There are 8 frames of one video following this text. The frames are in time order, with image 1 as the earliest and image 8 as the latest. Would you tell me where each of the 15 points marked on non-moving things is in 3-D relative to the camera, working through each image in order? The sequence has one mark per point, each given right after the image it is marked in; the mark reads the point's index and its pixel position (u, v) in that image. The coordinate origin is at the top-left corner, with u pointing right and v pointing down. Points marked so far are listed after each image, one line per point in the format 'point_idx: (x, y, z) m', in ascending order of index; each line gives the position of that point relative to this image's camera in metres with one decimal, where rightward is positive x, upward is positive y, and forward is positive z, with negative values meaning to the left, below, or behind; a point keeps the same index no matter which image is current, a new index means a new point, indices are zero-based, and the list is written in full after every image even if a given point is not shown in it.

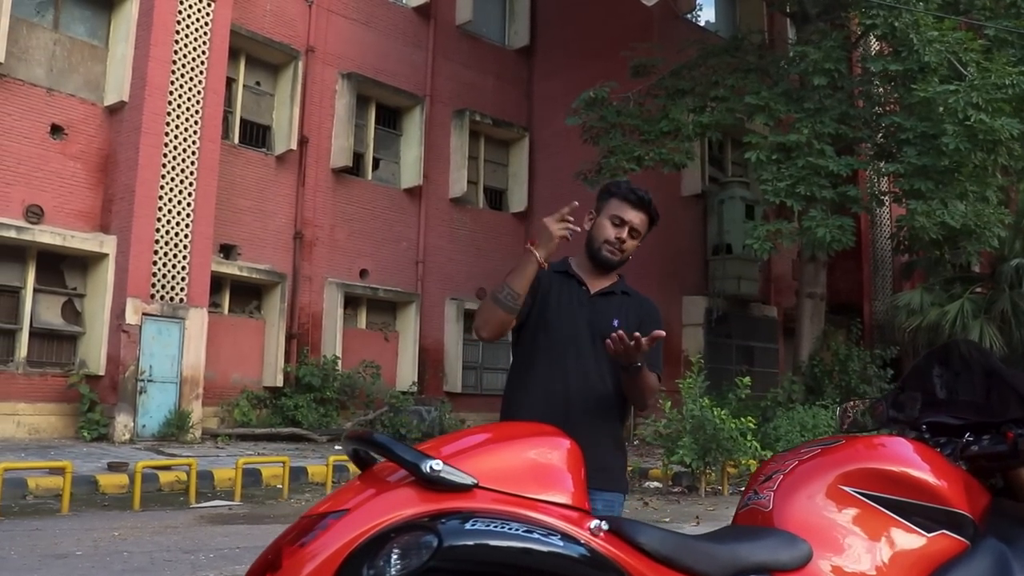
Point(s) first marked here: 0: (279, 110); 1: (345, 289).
0: (-2.3, +1.8, +10.6) m
1: (-1.7, 0.0, +10.8) m
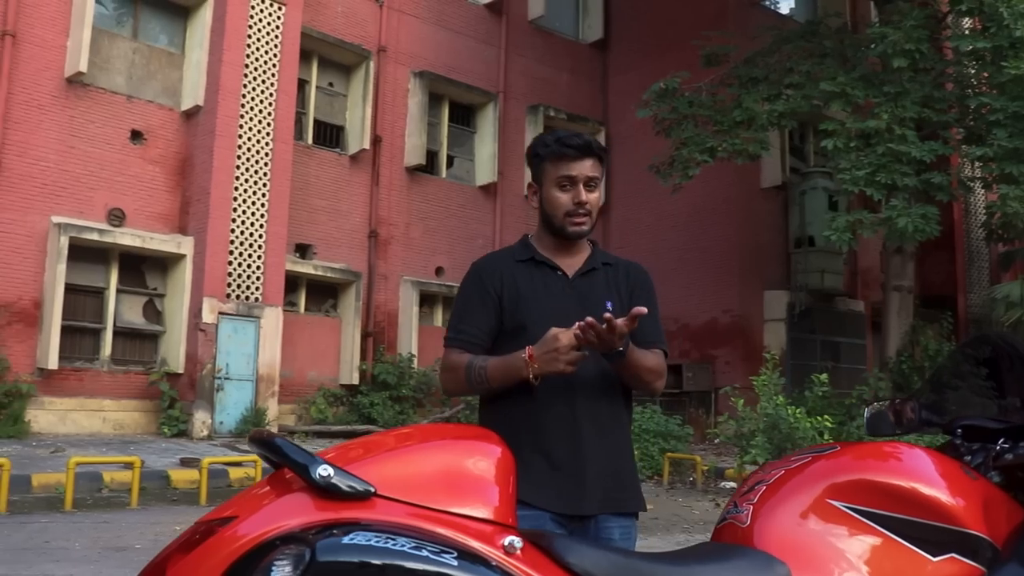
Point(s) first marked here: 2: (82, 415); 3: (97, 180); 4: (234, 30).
0: (-1.6, +1.8, +10.7) m
1: (-0.9, 0.0, +10.9) m
2: (-3.6, -1.1, +9.0) m
3: (-3.6, +0.9, +9.3) m
4: (-2.5, +2.3, +9.5) m
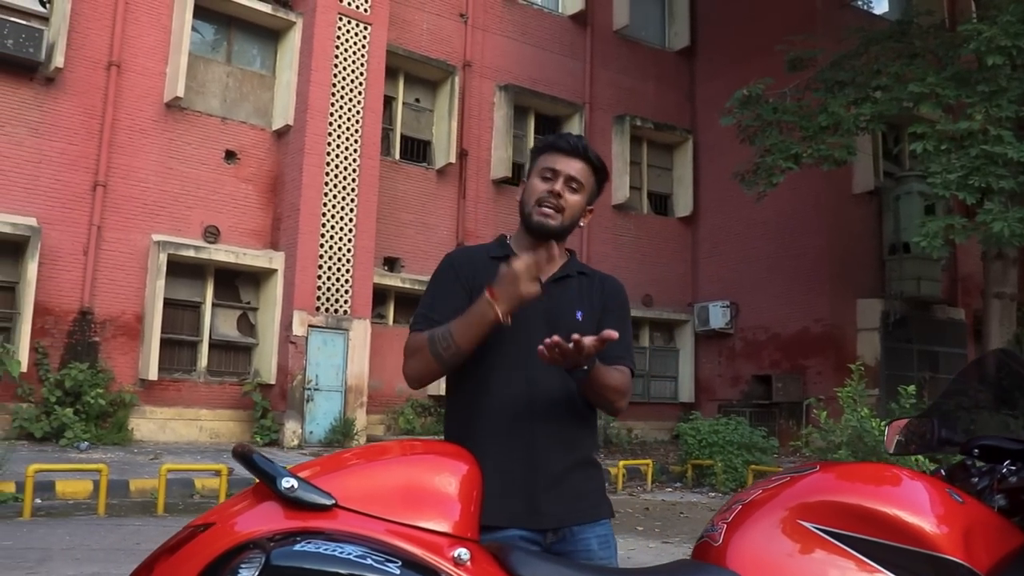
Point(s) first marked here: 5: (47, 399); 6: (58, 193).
0: (-0.8, +1.7, +10.9) m
1: (0.0, -0.1, +11.0) m
2: (-2.9, -1.2, +9.4) m
3: (-2.9, +0.8, +9.7) m
4: (-1.8, +2.2, +9.8) m
5: (-3.7, -0.9, +8.6) m
6: (-3.8, +0.8, +9.0) m
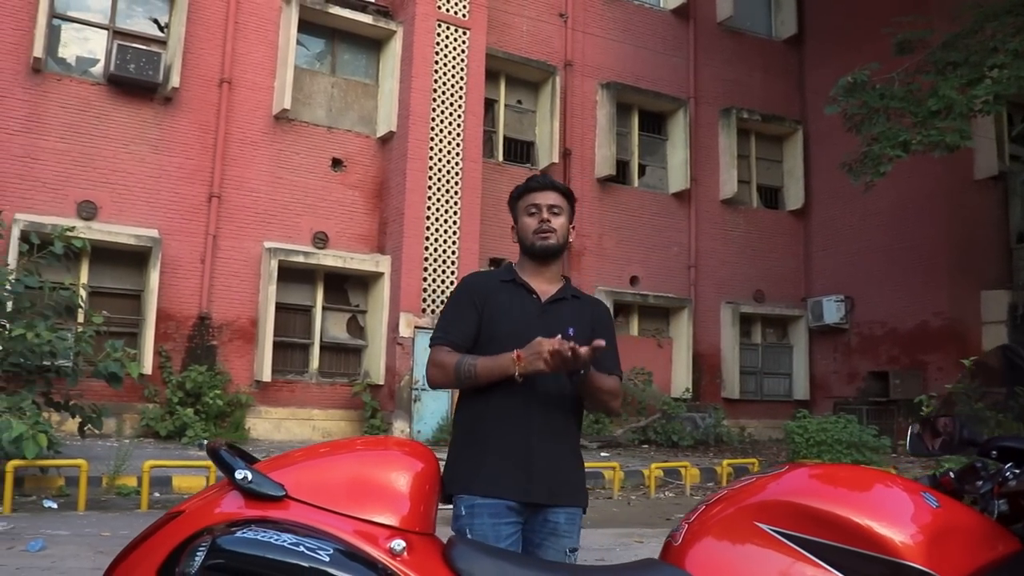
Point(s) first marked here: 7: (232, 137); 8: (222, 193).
0: (+0.3, +1.7, +11.0) m
1: (+1.0, -0.1, +10.9) m
2: (-2.0, -1.2, +9.8) m
3: (-2.0, +0.8, +10.1) m
4: (-0.9, +2.2, +10.0) m
5: (-2.9, -1.0, +9.1) m
6: (-3.0, +0.7, +9.5) m
7: (-2.6, +1.4, +9.8) m
8: (-2.6, +0.9, +9.7) m
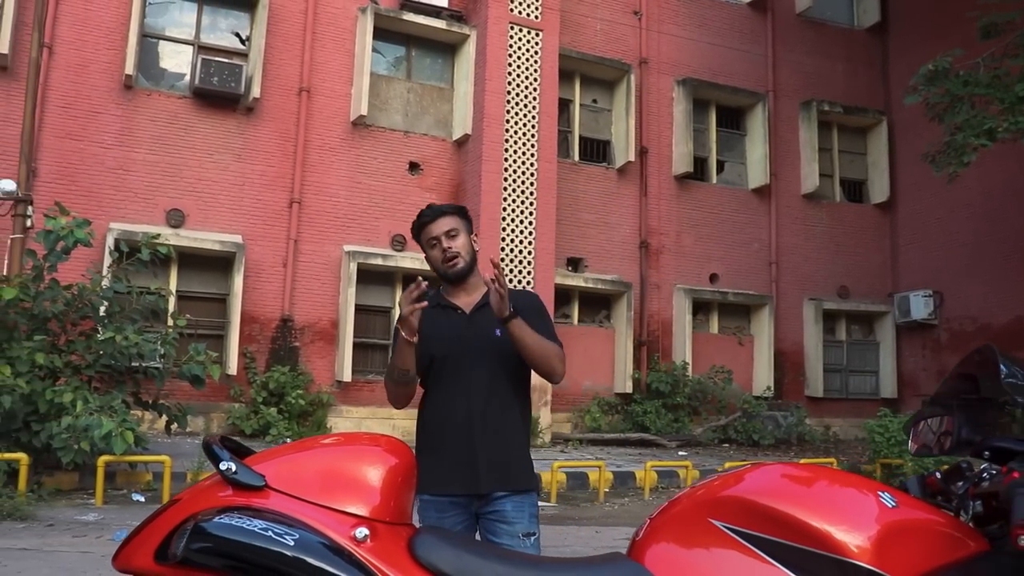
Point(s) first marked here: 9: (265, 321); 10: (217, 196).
0: (+1.1, +1.7, +11.0) m
1: (+1.8, -0.1, +10.8) m
2: (-1.3, -1.3, +10.0) m
3: (-1.3, +0.8, +10.3) m
4: (-0.2, +2.2, +10.1) m
5: (-2.3, -1.0, +9.4) m
6: (-2.3, +0.7, +9.8) m
7: (-1.9, +1.4, +10.0) m
8: (-2.0, +0.8, +10.0) m
9: (-2.3, -0.3, +9.8) m
10: (-2.7, +0.8, +9.6) m
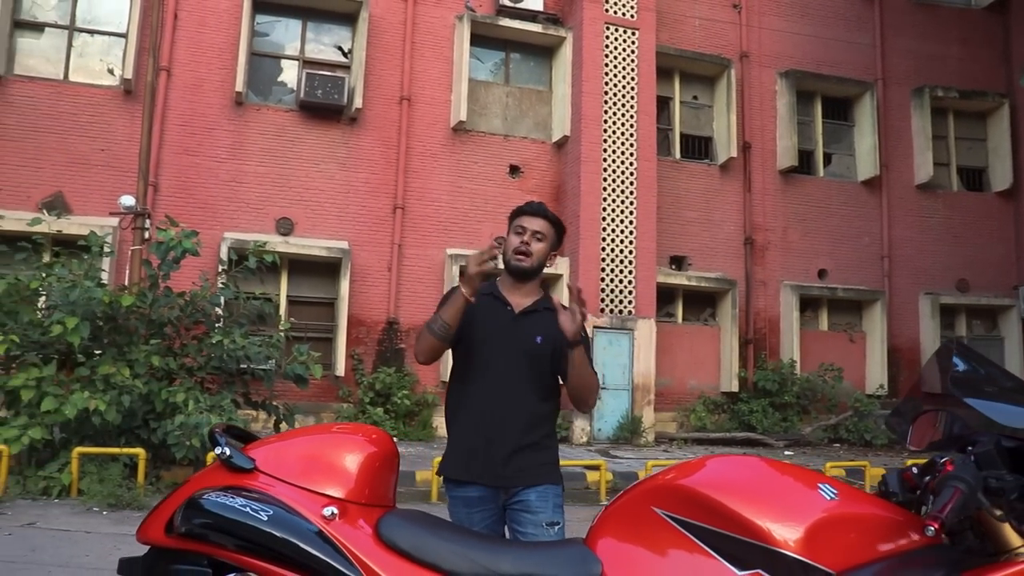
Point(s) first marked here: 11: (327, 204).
0: (+2.1, +1.7, +10.8) m
1: (+2.9, 0.0, +10.6) m
2: (-0.3, -1.3, +10.2) m
3: (-0.3, +0.7, +10.5) m
4: (+0.7, +2.2, +10.2) m
5: (-1.4, -1.0, +9.7) m
6: (-1.4, +0.7, +10.1) m
7: (-1.0, +1.3, +10.3) m
8: (-1.0, +0.8, +10.3) m
9: (-1.3, -0.3, +10.1) m
10: (-1.8, +0.8, +10.0) m
11: (-1.7, +0.8, +10.0) m
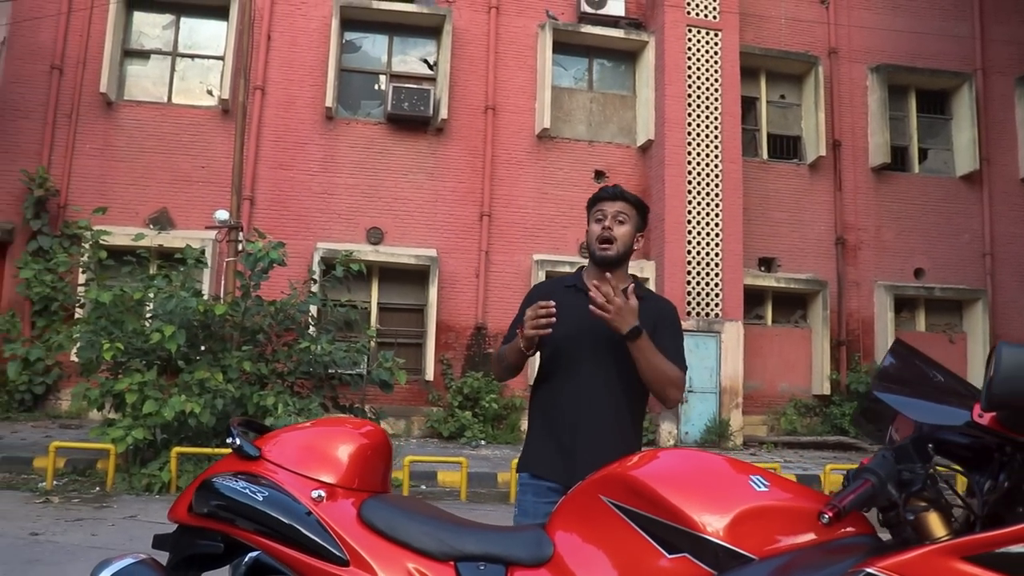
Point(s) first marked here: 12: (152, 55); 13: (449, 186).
0: (+3.0, +1.7, +10.6) m
1: (+3.7, 0.0, +10.3) m
2: (+0.5, -1.3, +10.3) m
3: (+0.6, +0.7, +10.6) m
4: (+1.5, +2.1, +10.2) m
5: (-0.6, -1.1, +10.0) m
6: (-0.6, +0.6, +10.4) m
7: (-0.1, +1.3, +10.5) m
8: (-0.2, +0.8, +10.5) m
9: (-0.5, -0.4, +10.3) m
10: (-1.0, +0.7, +10.3) m
11: (-0.9, +0.7, +10.3) m
12: (-3.4, +2.2, +10.1) m
13: (-0.6, +1.0, +10.4) m
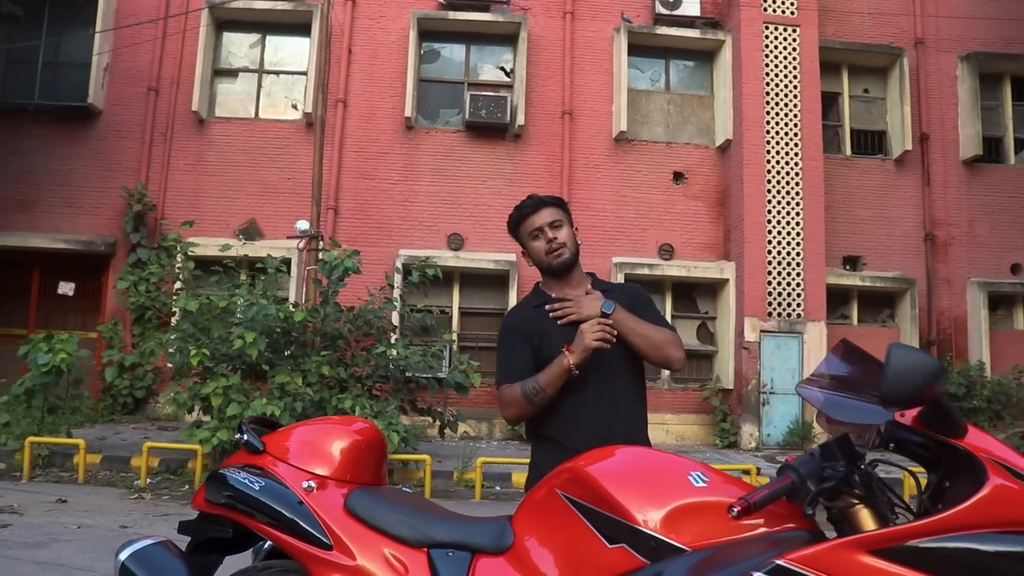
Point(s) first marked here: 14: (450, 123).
0: (+3.7, +1.7, +10.4) m
1: (+4.5, 0.0, +9.9) m
2: (+1.3, -1.3, +10.3) m
3: (+1.3, +0.7, +10.6) m
4: (+2.2, +2.1, +10.1) m
5: (+0.2, -1.1, +10.1) m
6: (+0.2, +0.6, +10.5) m
7: (+0.6, +1.2, +10.6) m
8: (+0.6, +0.7, +10.5) m
9: (+0.3, -0.4, +10.4) m
10: (-0.2, +0.7, +10.5) m
11: (-0.2, +0.7, +10.5) m
12: (-2.7, +2.1, +10.5) m
13: (+0.1, +1.0, +10.5) m
14: (-0.6, +1.7, +10.7) m
